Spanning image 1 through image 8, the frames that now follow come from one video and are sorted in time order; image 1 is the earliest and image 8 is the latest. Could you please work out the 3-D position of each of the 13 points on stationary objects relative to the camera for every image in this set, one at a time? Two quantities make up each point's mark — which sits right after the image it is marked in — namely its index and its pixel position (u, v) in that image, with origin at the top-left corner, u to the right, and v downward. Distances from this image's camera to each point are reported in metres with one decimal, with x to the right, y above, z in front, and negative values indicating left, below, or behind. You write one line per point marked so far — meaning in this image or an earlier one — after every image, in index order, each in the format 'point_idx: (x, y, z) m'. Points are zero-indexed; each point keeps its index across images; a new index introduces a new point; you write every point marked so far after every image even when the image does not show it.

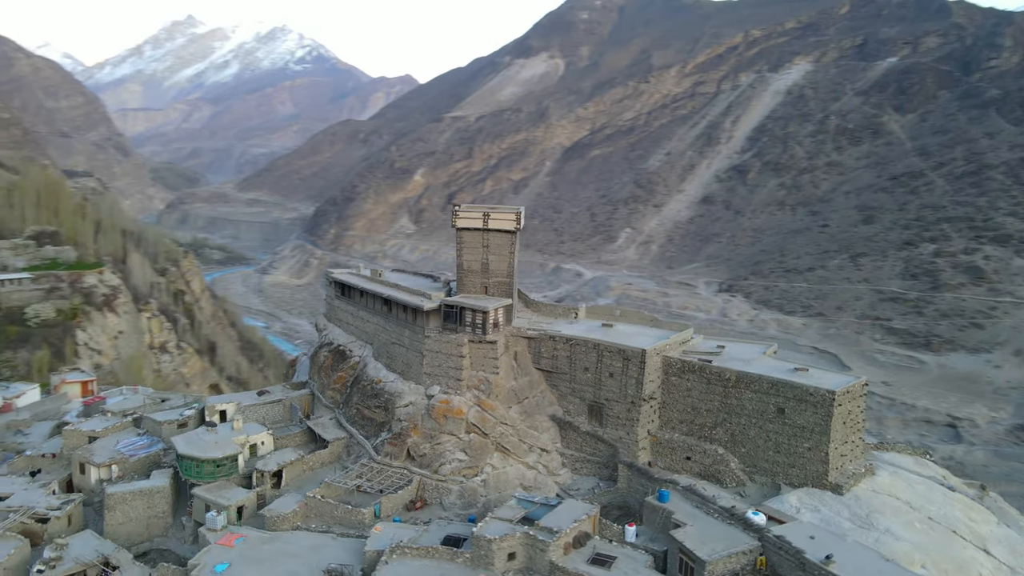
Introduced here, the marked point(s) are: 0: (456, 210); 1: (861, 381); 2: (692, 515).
0: (-1.3, +1.7, +15.7) m
1: (+6.7, -1.8, +13.8) m
2: (+3.1, -3.9, +12.3) m
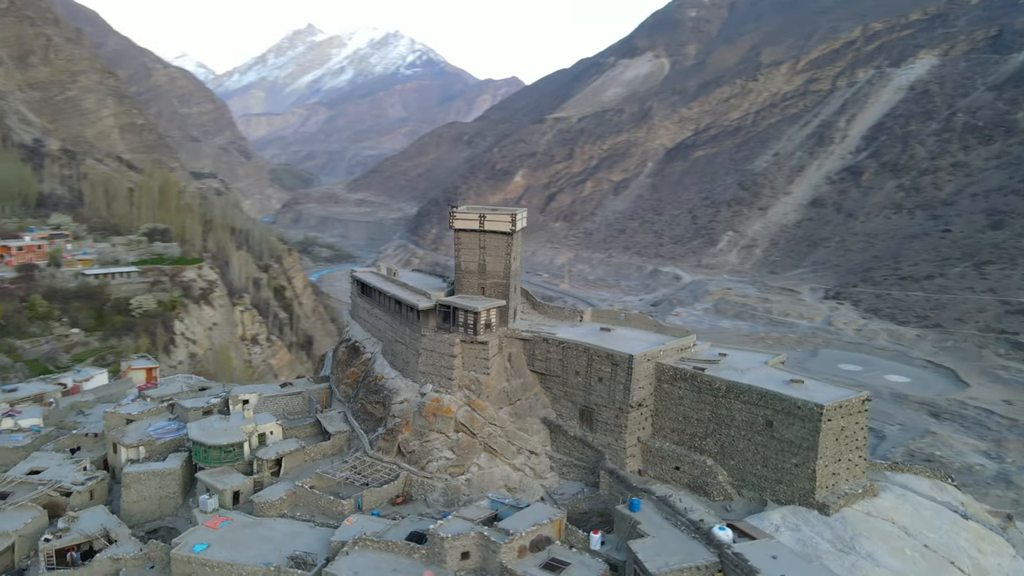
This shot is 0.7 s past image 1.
0: (-1.4, +1.7, +15.9) m
1: (+6.3, -1.9, +13.0) m
2: (+2.4, -4.0, +12.0) m
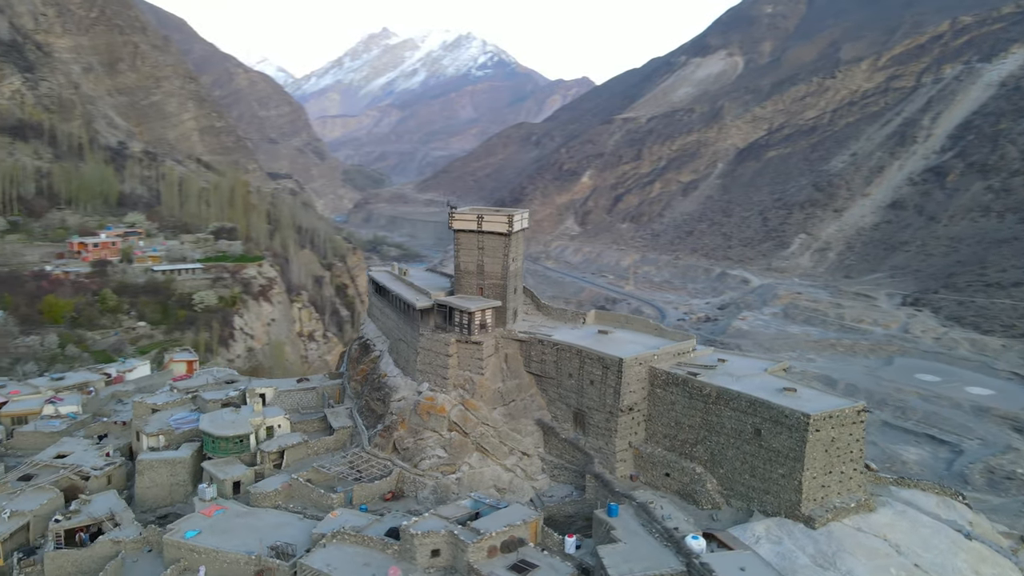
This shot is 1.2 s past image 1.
0: (-1.4, +1.7, +16.0) m
1: (+5.9, -2.0, +12.5) m
2: (+2.0, -4.0, +11.8) m
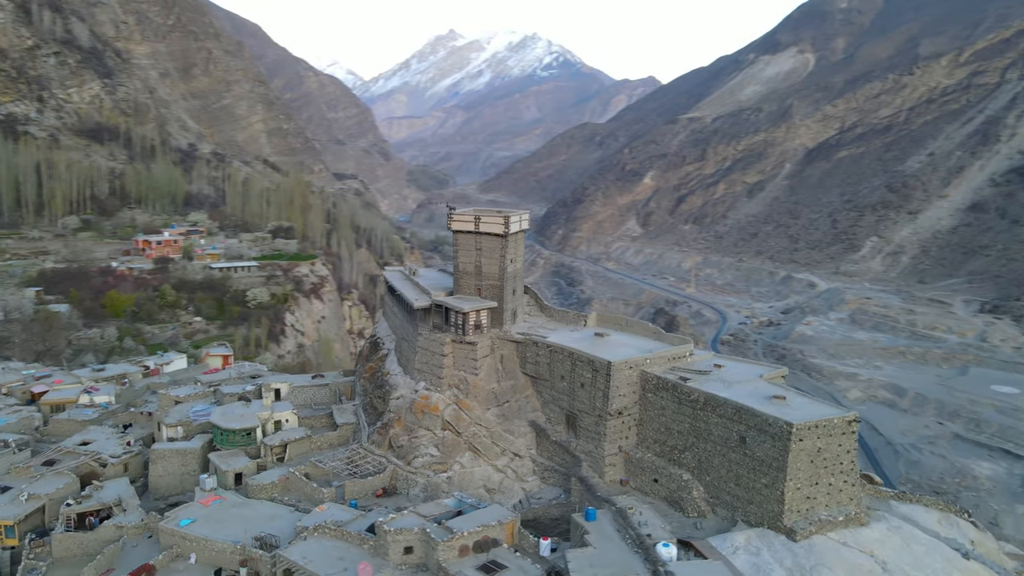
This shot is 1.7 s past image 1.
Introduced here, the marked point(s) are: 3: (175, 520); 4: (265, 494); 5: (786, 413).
0: (-1.4, +1.7, +16.2) m
1: (+5.5, -2.1, +12.0) m
2: (+1.5, -4.1, +11.7) m
3: (-6.5, -4.4, +13.7) m
4: (-5.1, -4.3, +14.9) m
5: (+4.6, -2.1, +12.2) m
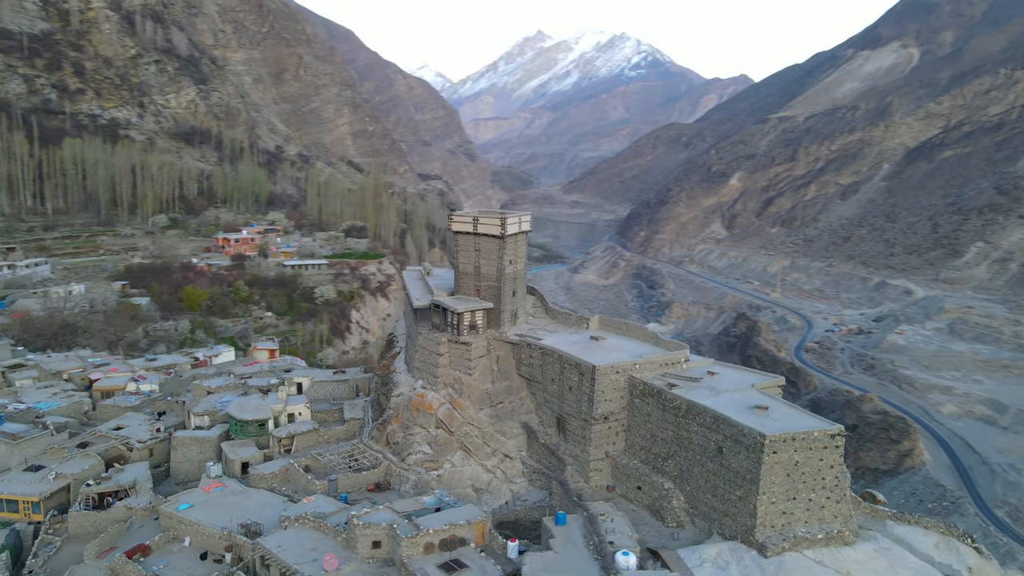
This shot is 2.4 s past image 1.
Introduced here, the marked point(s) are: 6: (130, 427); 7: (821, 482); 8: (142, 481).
0: (-1.4, +1.7, +16.4) m
1: (+5.0, -2.3, +11.5) m
2: (+0.9, -4.1, +11.6) m
3: (-6.8, -4.4, +14.4) m
4: (-5.3, -4.2, +15.5) m
5: (+4.1, -2.2, +11.8) m
6: (-10.5, -3.8, +19.8) m
7: (+5.0, -3.1, +11.6) m
8: (-8.4, -4.4, +16.3) m
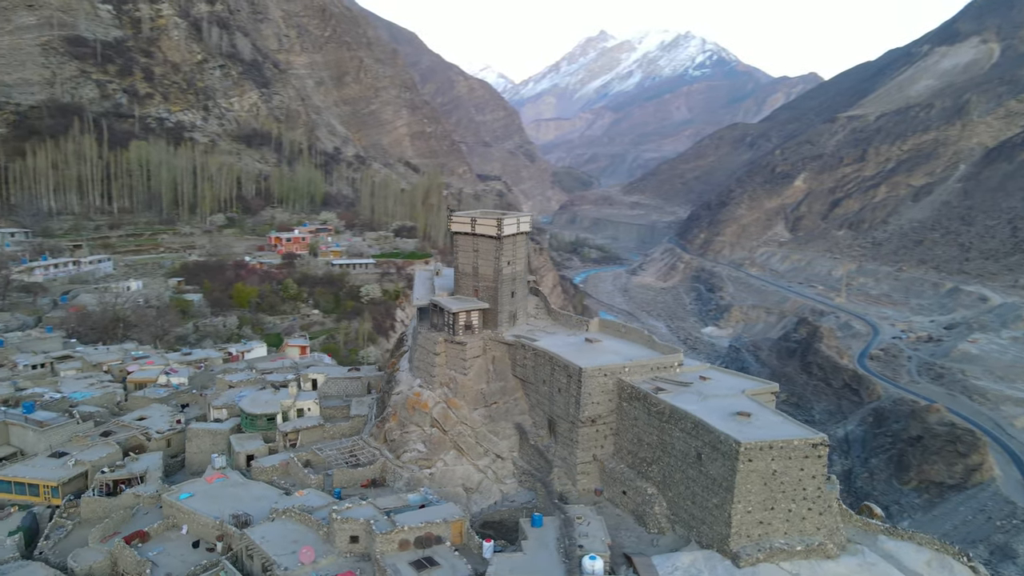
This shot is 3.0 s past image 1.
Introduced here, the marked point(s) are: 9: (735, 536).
0: (-1.4, +1.7, +16.5) m
1: (+4.5, -2.3, +11.1) m
2: (+0.5, -4.1, +11.5) m
3: (-7.0, -4.3, +15.0) m
4: (-5.5, -4.2, +15.9) m
5: (+3.7, -2.3, +11.5) m
6: (-10.3, -3.7, +20.6) m
7: (+4.6, -3.2, +11.3) m
8: (-8.4, -4.3, +16.9) m
9: (+3.4, -3.8, +11.1) m
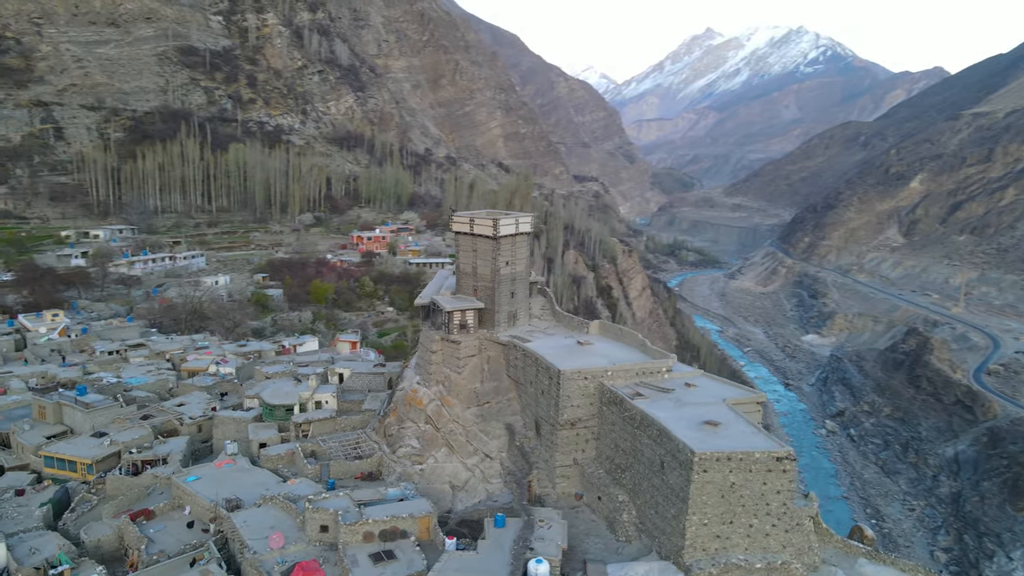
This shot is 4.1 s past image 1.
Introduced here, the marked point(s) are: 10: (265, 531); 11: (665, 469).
0: (-1.4, +1.7, +16.7) m
1: (+3.8, -2.4, +10.6) m
2: (-0.2, -4.1, +11.5) m
3: (-7.2, -4.2, +15.9) m
4: (-5.6, -4.1, +16.6) m
5: (+3.0, -2.4, +11.1) m
6: (-9.8, -3.5, +21.9) m
7: (+3.8, -3.3, +10.8) m
8: (-8.4, -4.1, +18.0) m
9: (+2.7, -3.9, +10.7) m
10: (-4.4, -4.3, +12.8) m
11: (+2.4, -2.9, +11.4) m
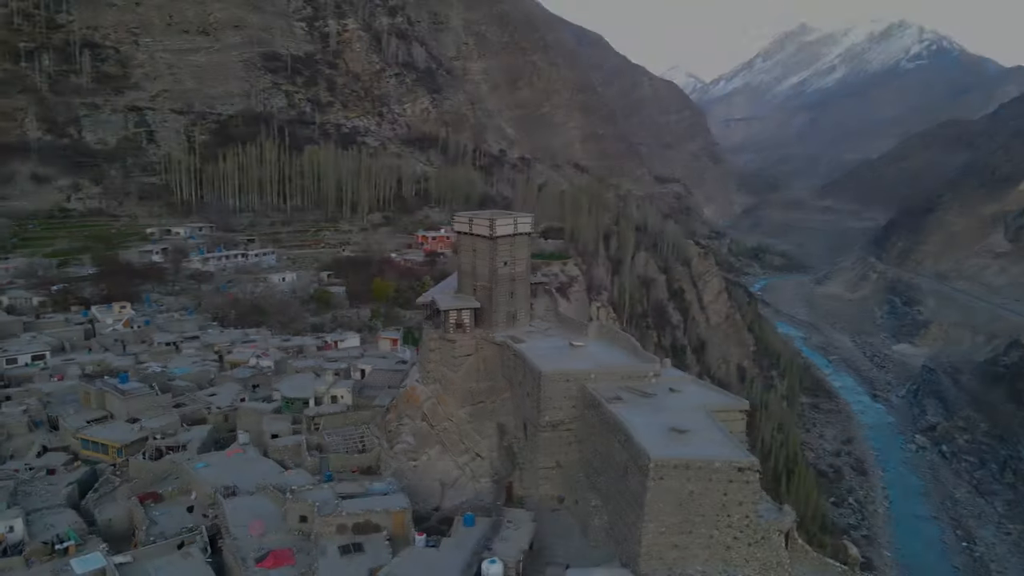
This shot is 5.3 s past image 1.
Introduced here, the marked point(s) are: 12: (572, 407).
0: (-1.3, +1.7, +16.8) m
1: (+3.1, -2.5, +10.3) m
2: (-0.8, -4.1, +11.6) m
3: (-7.3, -4.0, +16.7) m
4: (-5.6, -4.0, +17.2) m
5: (+2.4, -2.4, +10.8) m
6: (-9.3, -3.4, +22.9) m
7: (+3.1, -3.3, +10.4) m
8: (-8.3, -4.0, +18.9) m
9: (+2.0, -3.9, +10.5) m
10: (-4.8, -4.2, +13.3) m
11: (+1.8, -2.9, +11.2) m
12: (+1.1, -2.3, +13.6) m
